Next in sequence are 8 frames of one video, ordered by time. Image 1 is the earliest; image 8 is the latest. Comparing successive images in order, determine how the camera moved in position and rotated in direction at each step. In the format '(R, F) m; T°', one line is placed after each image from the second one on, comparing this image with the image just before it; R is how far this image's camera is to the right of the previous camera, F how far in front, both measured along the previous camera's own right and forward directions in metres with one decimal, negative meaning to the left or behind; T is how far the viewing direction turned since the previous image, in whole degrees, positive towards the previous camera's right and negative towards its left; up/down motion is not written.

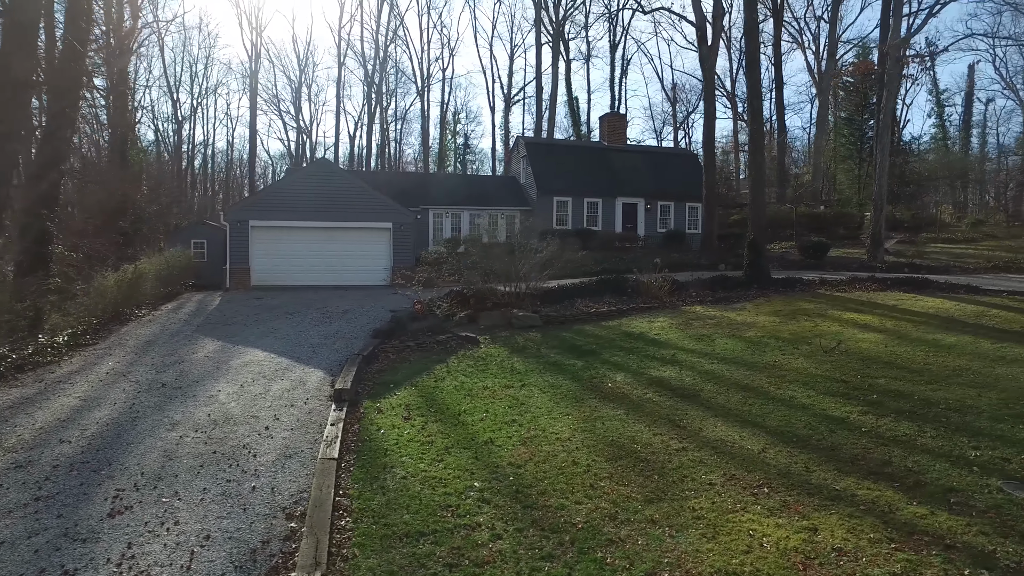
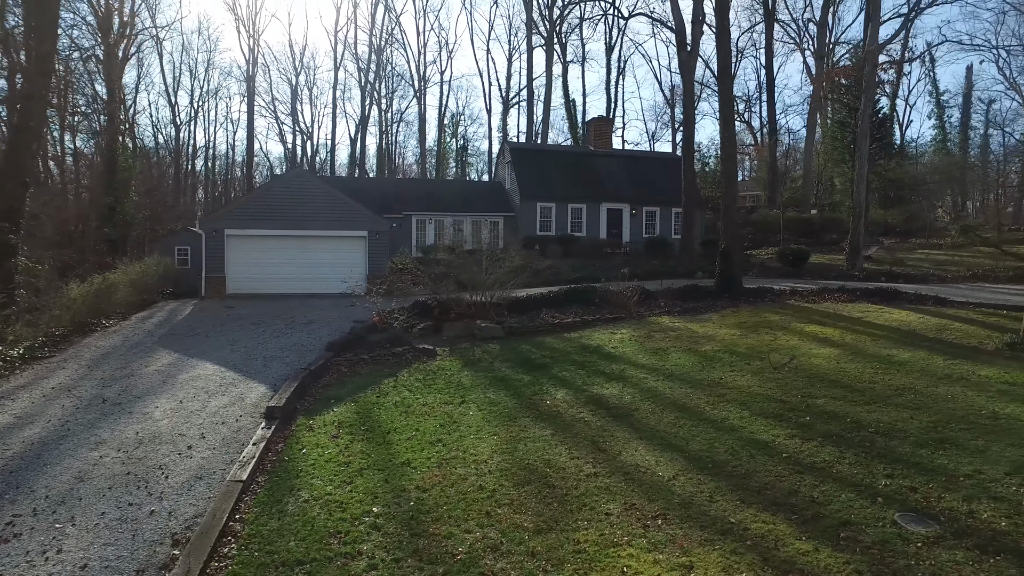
(+1.0, 0.0) m; -1°
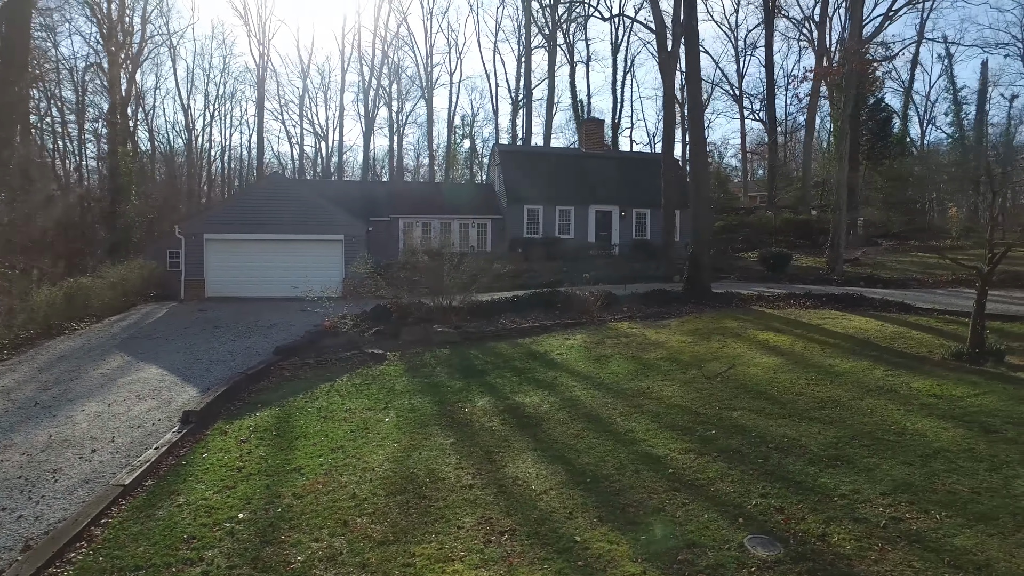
(+1.5, 0.0) m; -3°
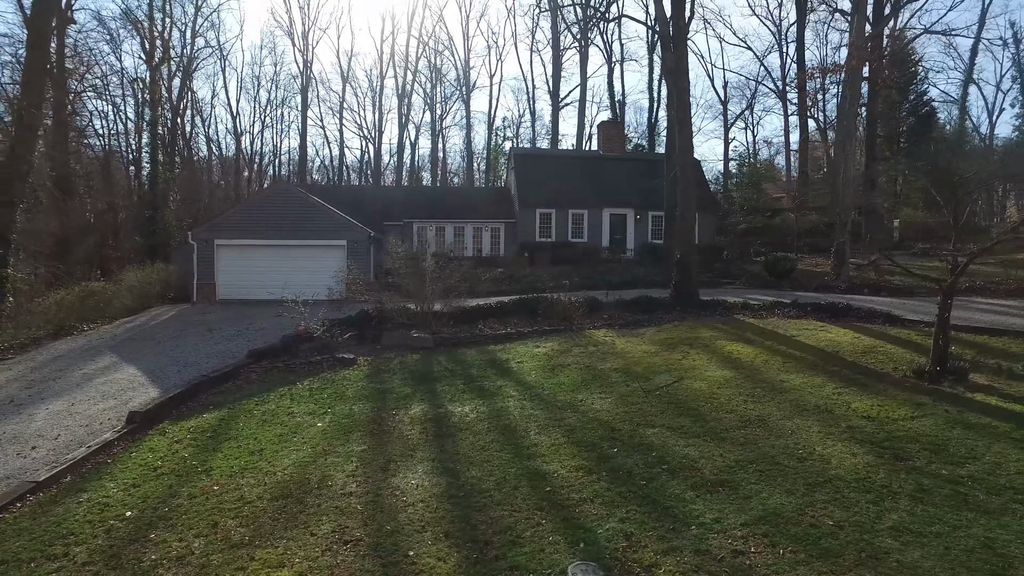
(+1.9, 0.0) m; -6°
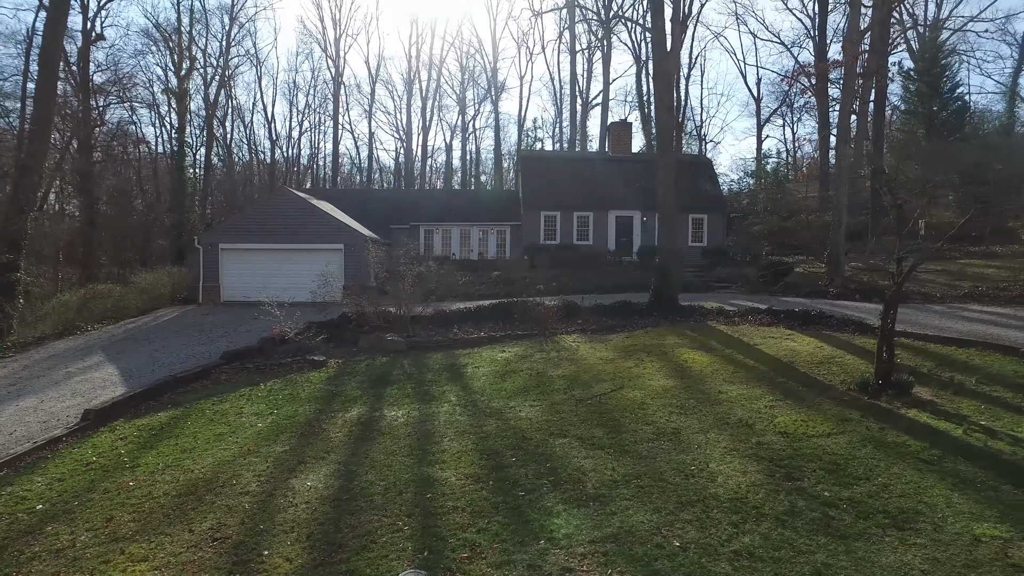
(+1.7, 0.0) m; -5°
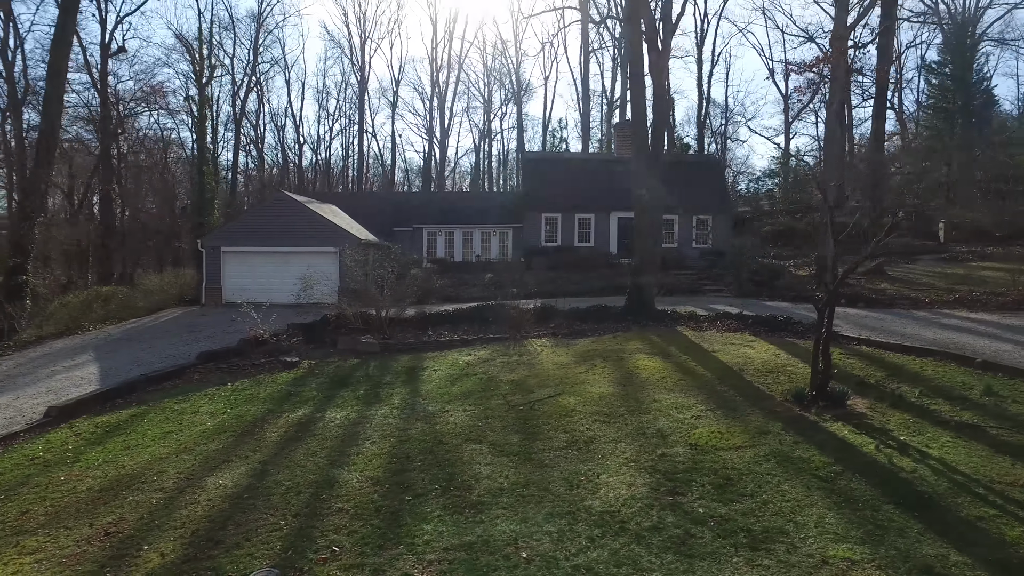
(+1.6, +0.1) m; -5°
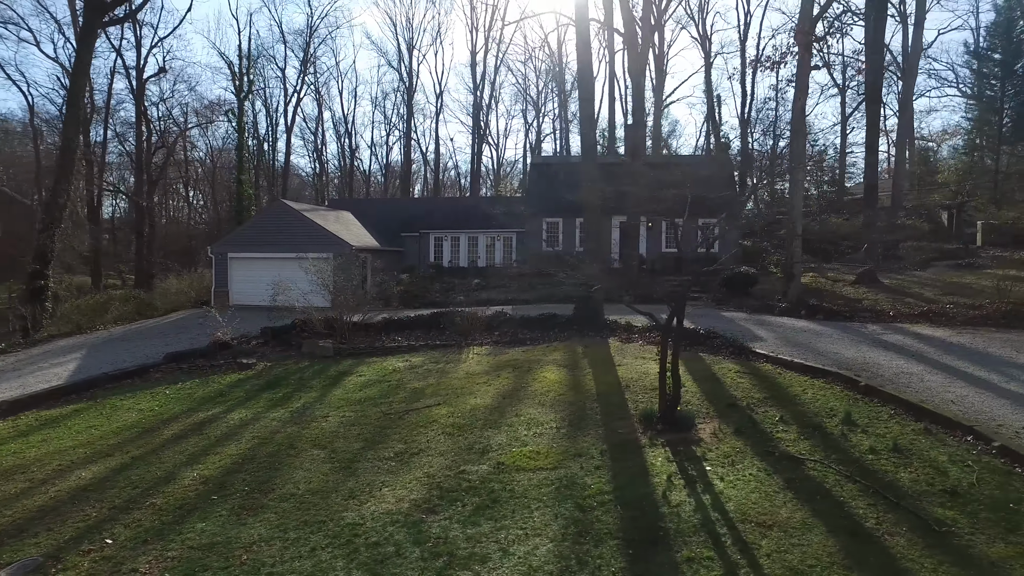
(+3.0, +0.2) m; -9°
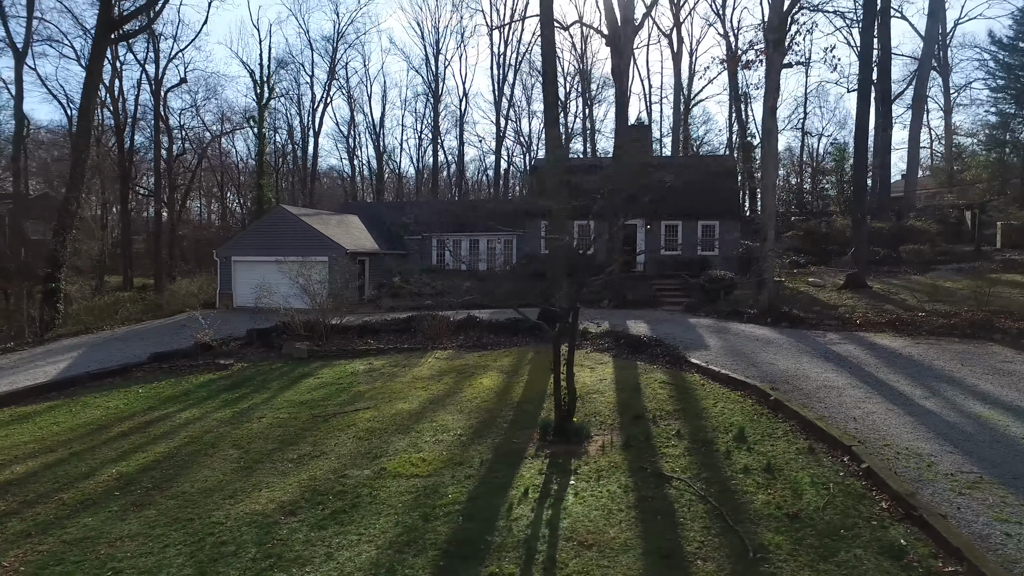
(+1.7, +0.1) m; -5°
